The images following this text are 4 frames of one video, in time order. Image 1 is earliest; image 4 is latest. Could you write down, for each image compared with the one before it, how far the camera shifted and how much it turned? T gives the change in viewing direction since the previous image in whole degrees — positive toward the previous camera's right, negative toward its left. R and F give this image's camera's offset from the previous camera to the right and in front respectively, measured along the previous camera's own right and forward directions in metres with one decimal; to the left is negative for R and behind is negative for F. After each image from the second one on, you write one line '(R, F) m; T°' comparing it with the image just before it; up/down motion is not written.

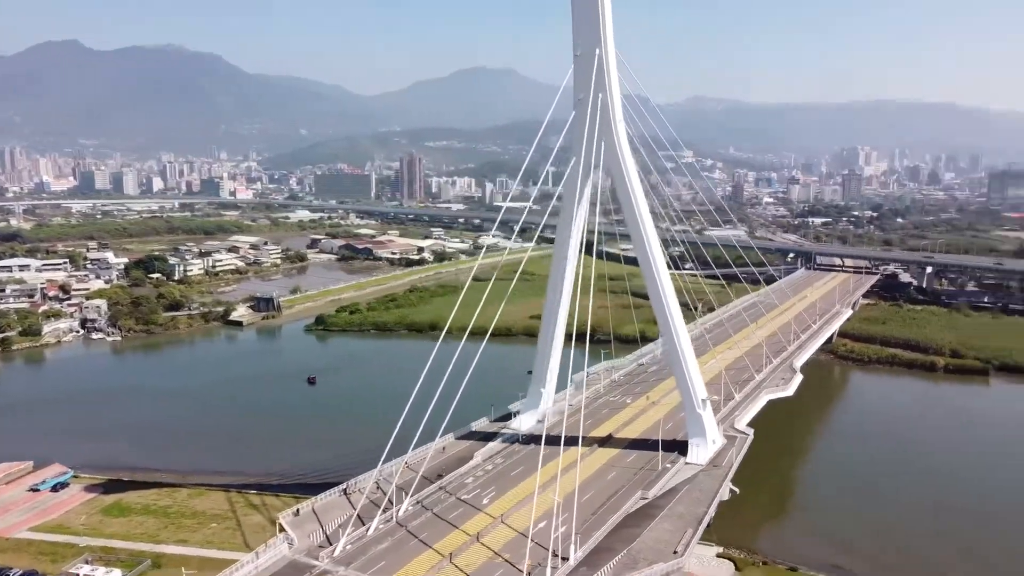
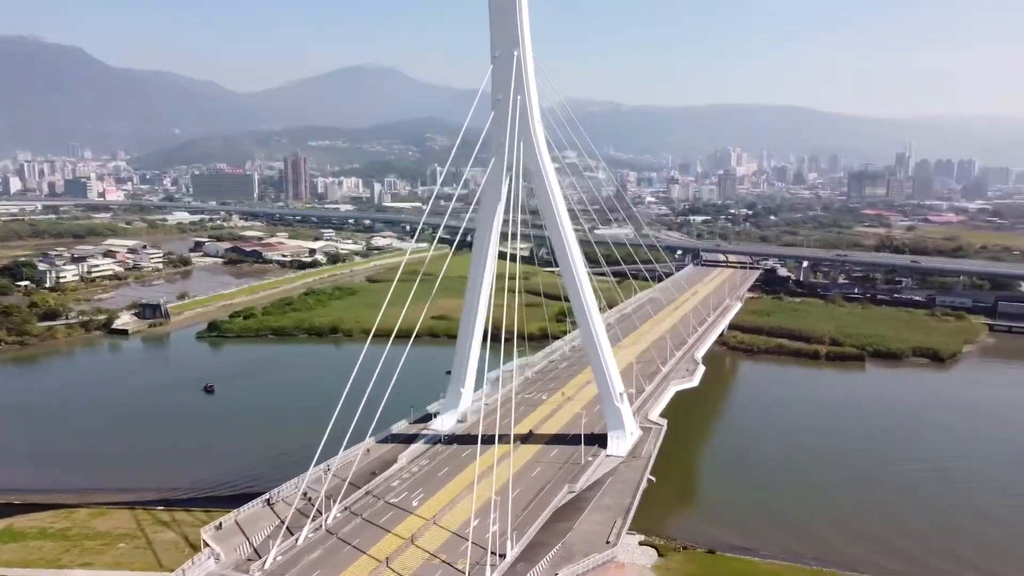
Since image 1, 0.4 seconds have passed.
(-0.5, 0.0) m; +8°
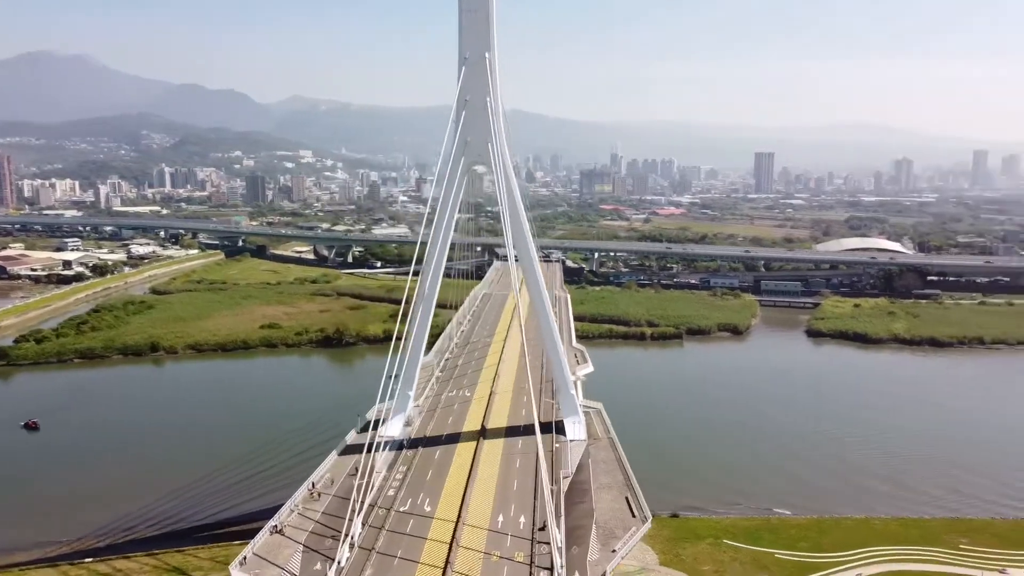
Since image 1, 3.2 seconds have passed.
(+1.6, +0.2) m; -5°
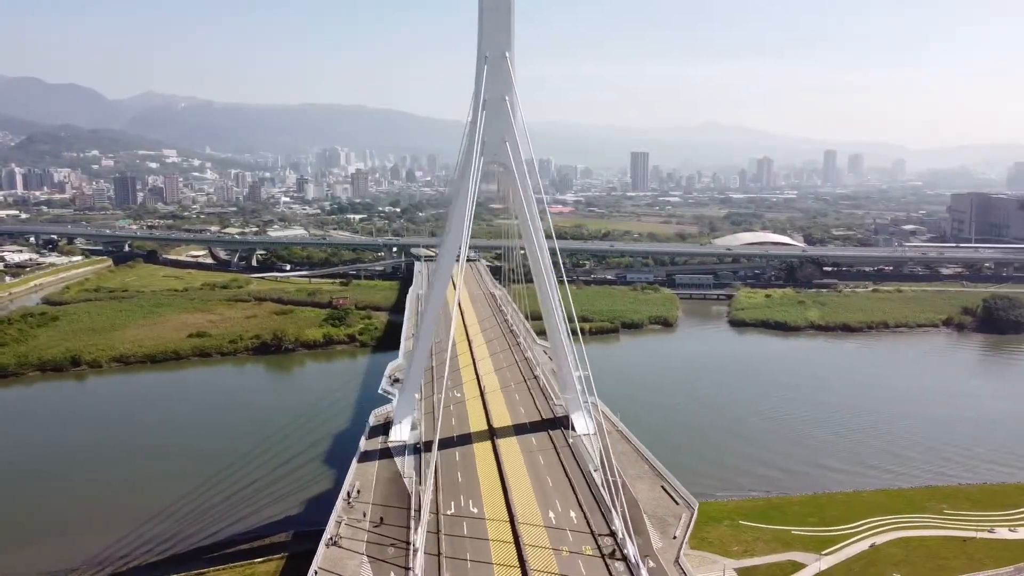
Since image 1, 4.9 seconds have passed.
(-1.8, +0.1) m; +9°
